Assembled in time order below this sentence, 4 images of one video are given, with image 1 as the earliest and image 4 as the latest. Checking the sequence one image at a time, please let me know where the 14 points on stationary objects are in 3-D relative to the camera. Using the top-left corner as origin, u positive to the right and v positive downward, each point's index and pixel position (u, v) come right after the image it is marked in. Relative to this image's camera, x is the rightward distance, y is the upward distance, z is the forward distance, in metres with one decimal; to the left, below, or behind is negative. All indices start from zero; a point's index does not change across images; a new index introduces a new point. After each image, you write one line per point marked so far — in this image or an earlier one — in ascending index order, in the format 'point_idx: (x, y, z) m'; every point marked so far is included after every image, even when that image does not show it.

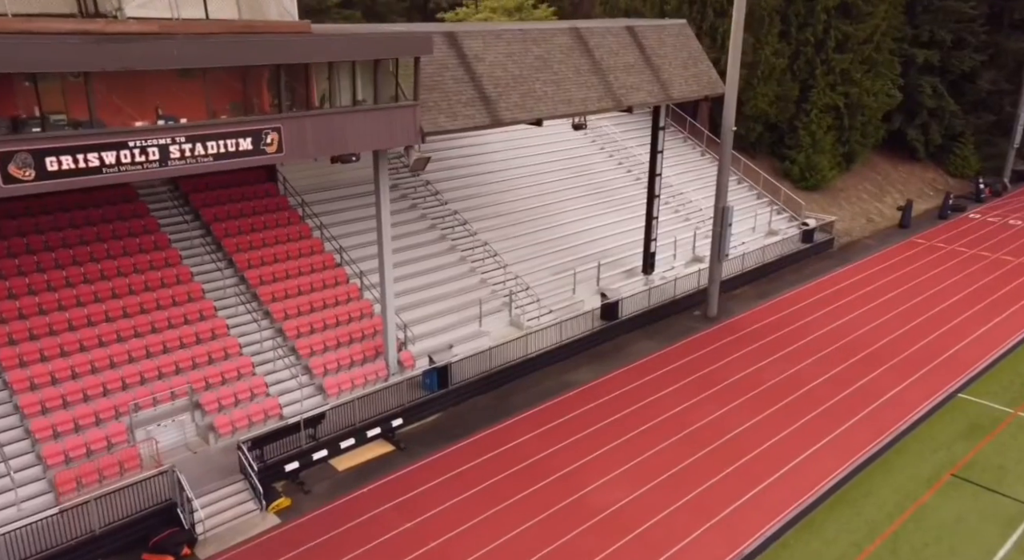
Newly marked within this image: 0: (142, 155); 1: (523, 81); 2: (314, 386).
0: (-5.7, +1.9, +13.7) m
1: (+0.2, +4.5, +19.9) m
2: (-4.3, -2.3, +19.3) m
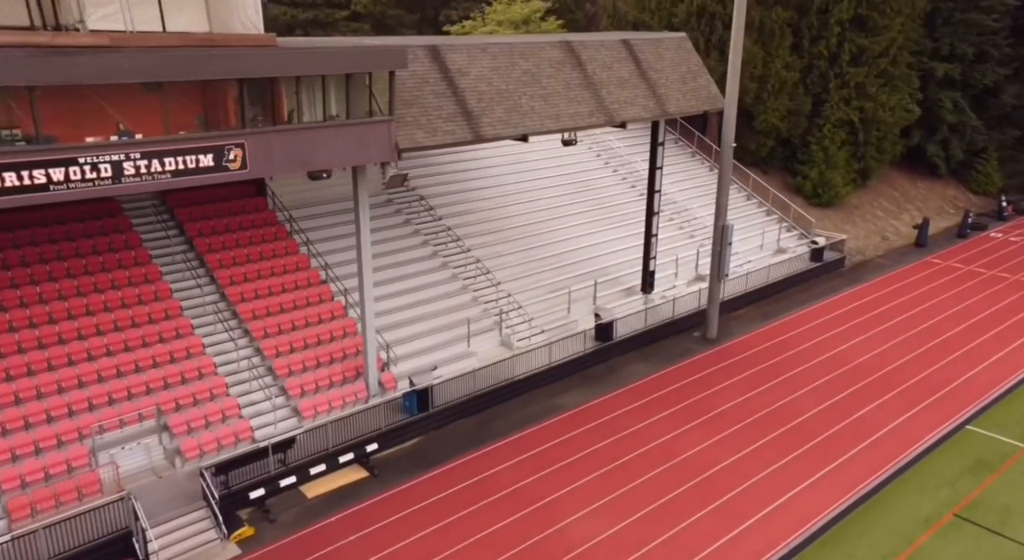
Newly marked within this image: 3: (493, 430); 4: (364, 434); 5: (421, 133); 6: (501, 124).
0: (-6.2, +1.6, +13.2) m
1: (-0.1, +4.0, +19.3) m
2: (-4.7, -2.7, +18.8) m
3: (-0.4, -3.4, +19.8) m
4: (-3.1, -3.2, +18.4) m
5: (-1.8, +2.9, +17.3) m
6: (-0.2, +3.3, +18.6) m
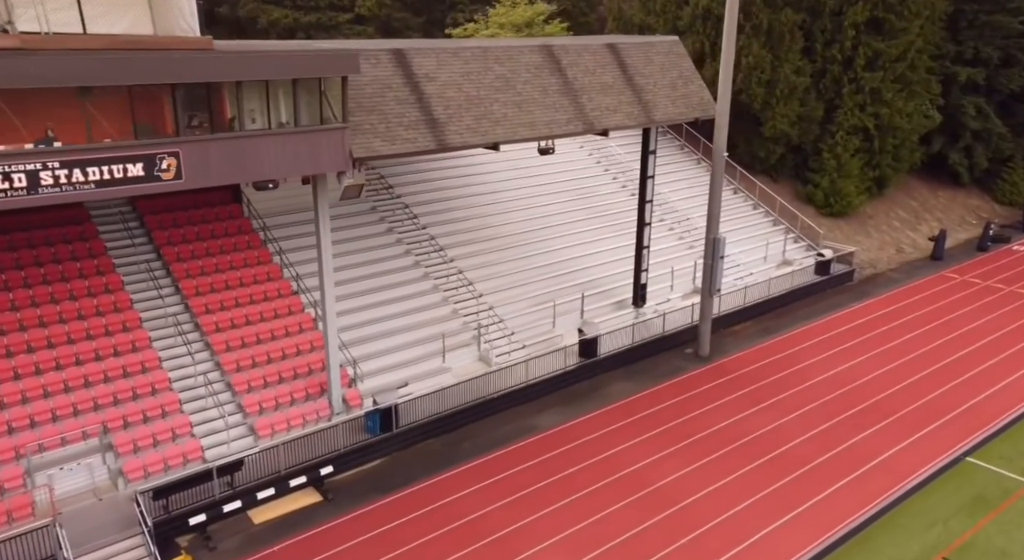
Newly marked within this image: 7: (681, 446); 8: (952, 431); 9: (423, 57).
0: (-7.1, +1.4, +12.5) m
1: (-0.7, +3.7, +18.3) m
2: (-5.4, -2.9, +18.0) m
3: (-1.1, -3.7, +18.9) m
4: (-3.8, -3.5, +17.5) m
5: (-2.5, +2.6, +16.4) m
6: (-0.9, +3.0, +17.7) m
7: (+3.7, -3.6, +19.4) m
8: (+9.8, -3.4, +19.9) m
9: (-1.8, +4.5, +18.1) m
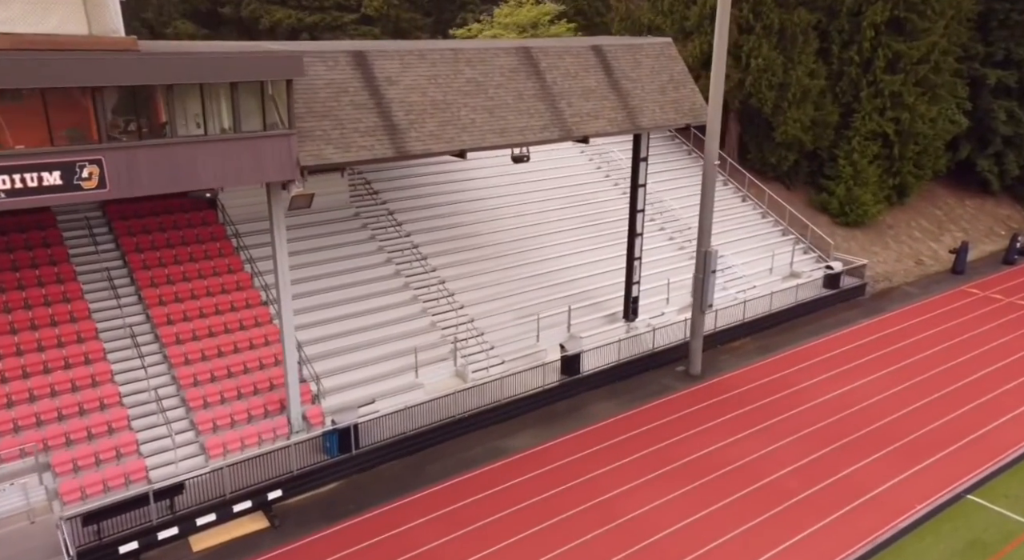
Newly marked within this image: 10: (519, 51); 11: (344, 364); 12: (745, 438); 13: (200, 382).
0: (-8.0, +1.2, +11.8) m
1: (-1.3, +3.4, +17.3) m
2: (-6.1, -3.2, +17.2) m
3: (-1.8, -4.0, +17.9) m
4: (-4.5, -3.7, +16.7) m
5: (-3.2, +2.3, +15.5) m
6: (-1.5, +2.7, +16.7) m
7: (+3.0, -4.0, +18.2) m
8: (+9.2, -3.8, +18.5) m
9: (-2.4, +4.2, +17.1) m
10: (+0.1, +5.0, +19.2) m
11: (-3.8, -1.9, +19.9) m
12: (+5.1, -3.5, +19.7) m
13: (-6.4, -2.1, +18.2) m
